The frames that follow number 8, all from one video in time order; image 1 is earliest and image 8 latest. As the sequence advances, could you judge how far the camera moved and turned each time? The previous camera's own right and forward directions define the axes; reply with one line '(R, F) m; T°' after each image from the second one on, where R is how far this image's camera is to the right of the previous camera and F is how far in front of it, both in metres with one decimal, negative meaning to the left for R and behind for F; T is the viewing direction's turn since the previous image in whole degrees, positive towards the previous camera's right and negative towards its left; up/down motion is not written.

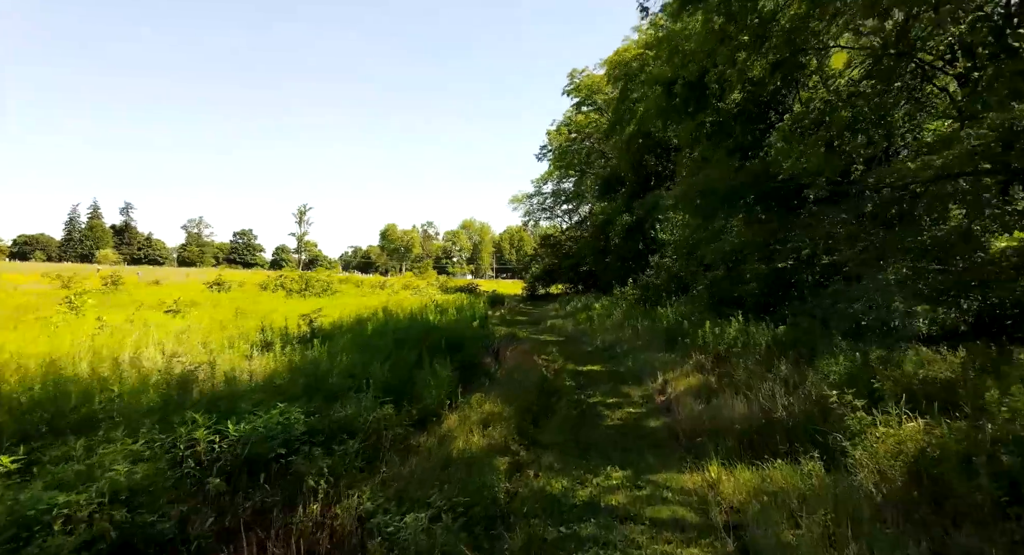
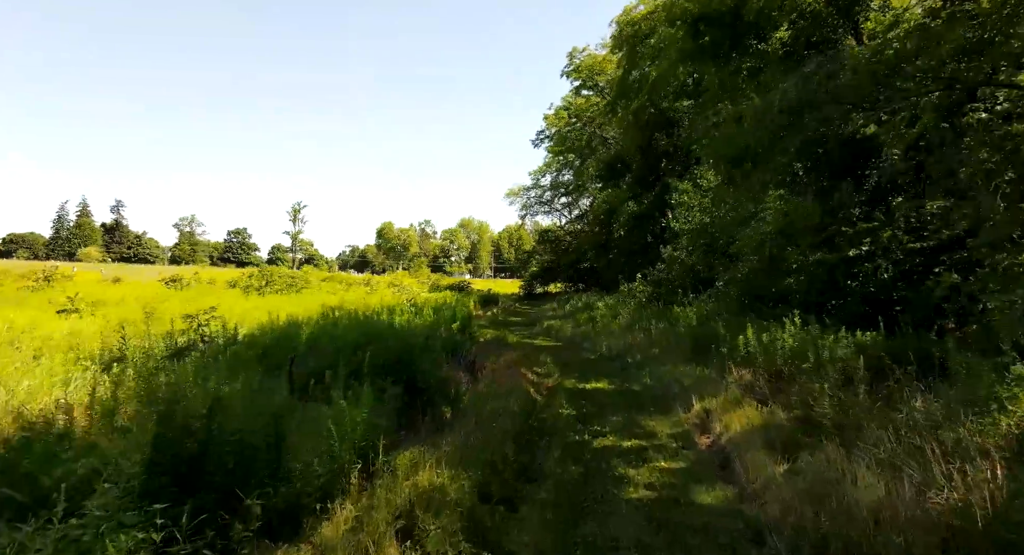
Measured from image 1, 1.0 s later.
(+0.2, +2.2) m; 0°
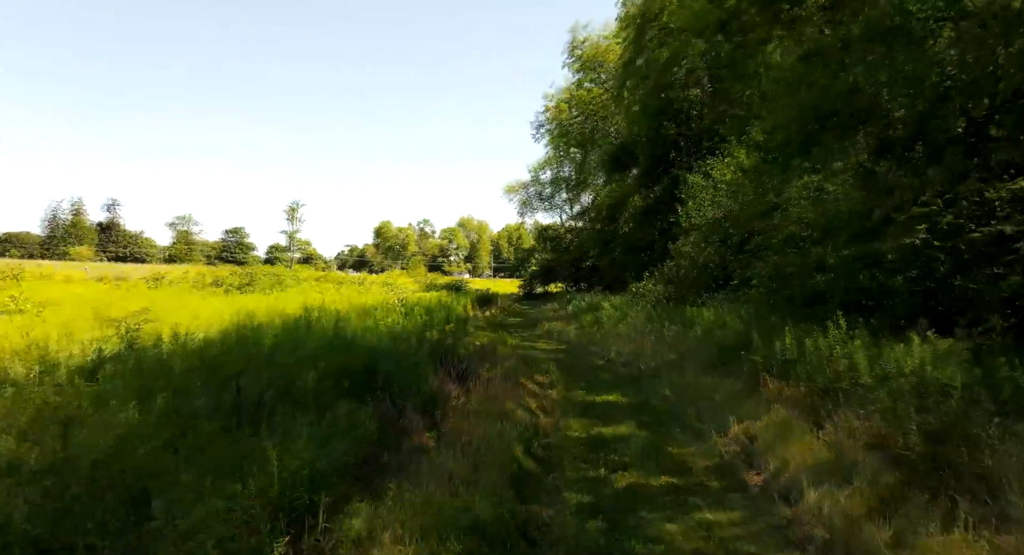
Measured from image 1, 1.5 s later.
(0.0, +1.0) m; 0°
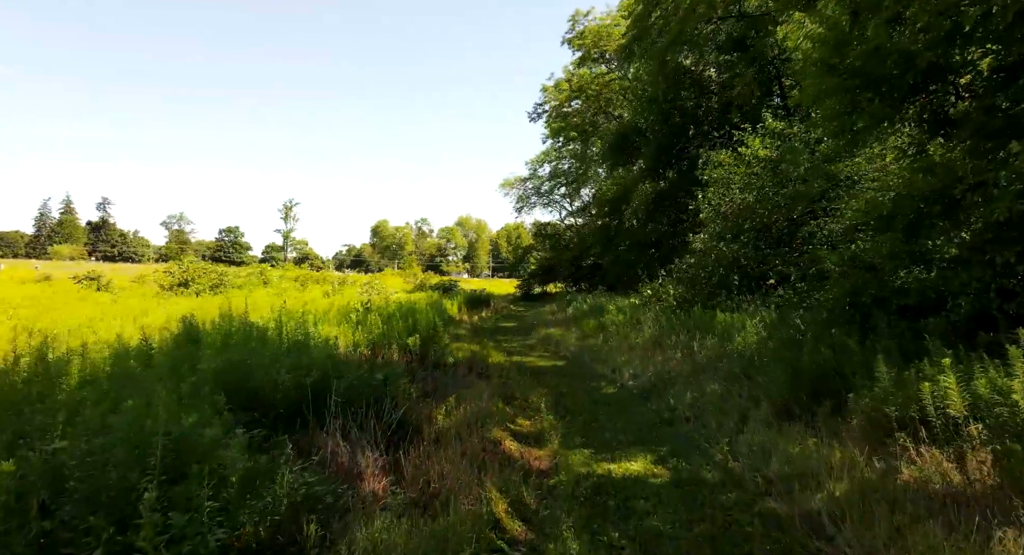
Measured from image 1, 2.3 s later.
(+0.1, +1.2) m; 0°
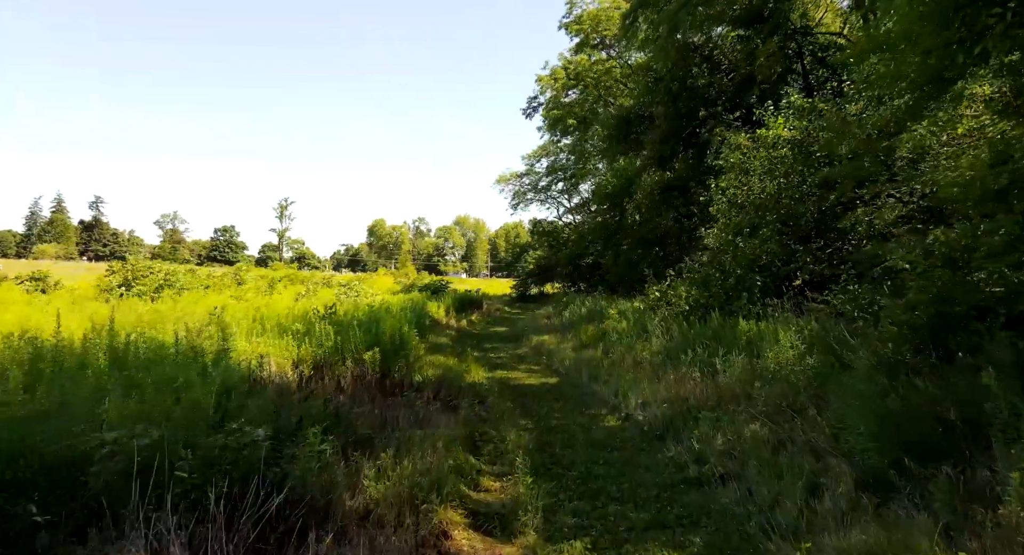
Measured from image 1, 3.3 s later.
(+0.2, +1.8) m; 0°
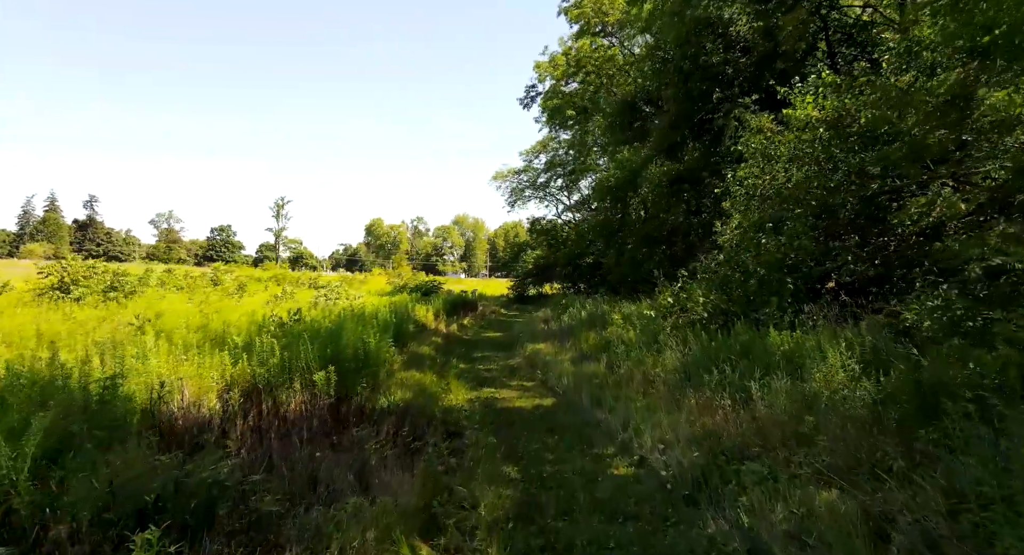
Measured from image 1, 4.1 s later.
(+0.1, +1.5) m; 0°
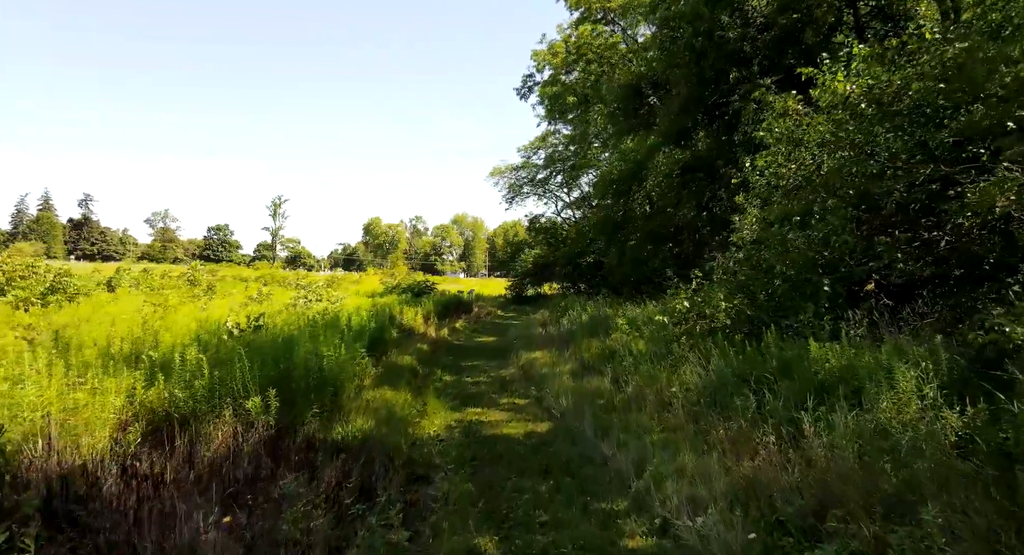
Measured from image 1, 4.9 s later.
(+0.1, +1.3) m; 0°
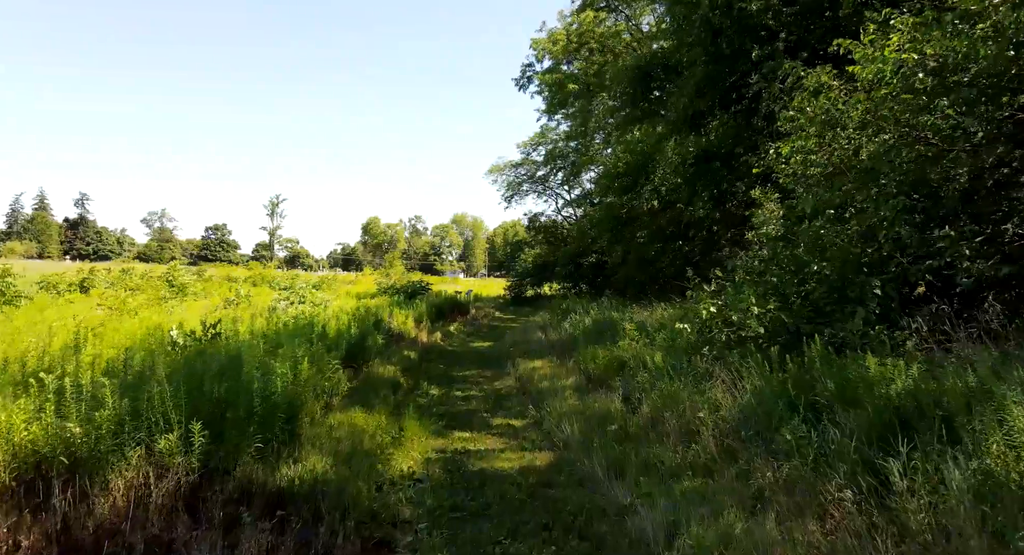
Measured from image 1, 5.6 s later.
(+0.1, +1.1) m; 0°
